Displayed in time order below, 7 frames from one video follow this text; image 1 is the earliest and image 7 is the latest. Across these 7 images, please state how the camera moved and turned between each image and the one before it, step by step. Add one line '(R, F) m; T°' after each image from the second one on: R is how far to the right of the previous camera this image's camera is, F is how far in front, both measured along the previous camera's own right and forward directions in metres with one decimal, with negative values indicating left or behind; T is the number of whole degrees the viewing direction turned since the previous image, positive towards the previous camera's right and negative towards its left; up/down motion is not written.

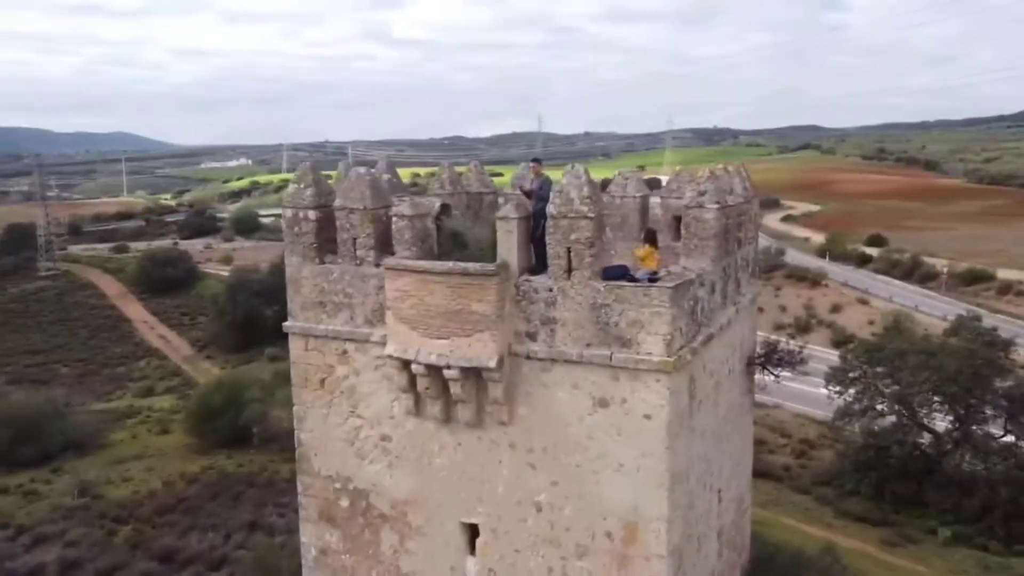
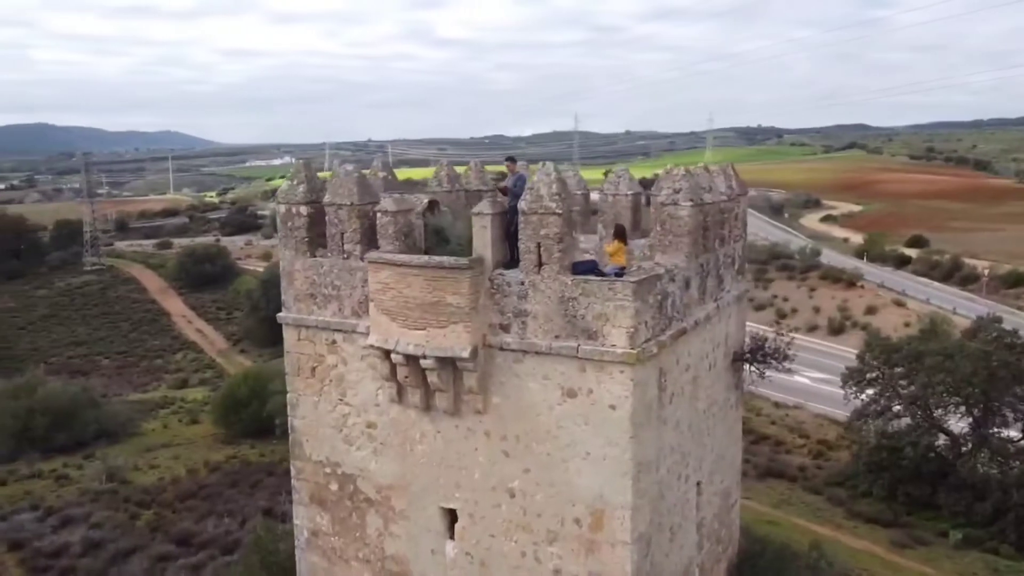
(+0.6, -0.3) m; -3°
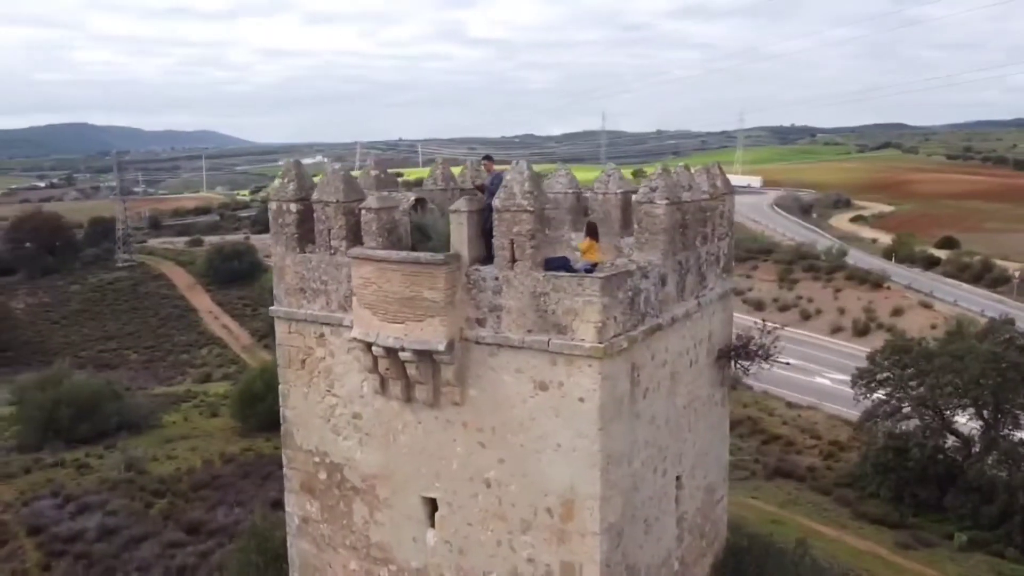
(+0.5, -0.2) m; -2°
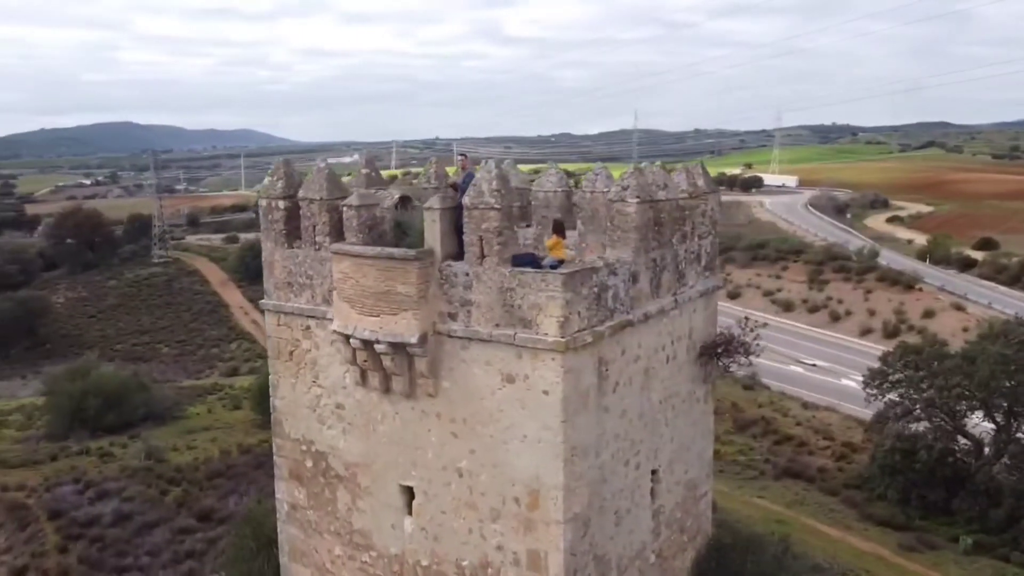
(+0.6, -0.2) m; -2°
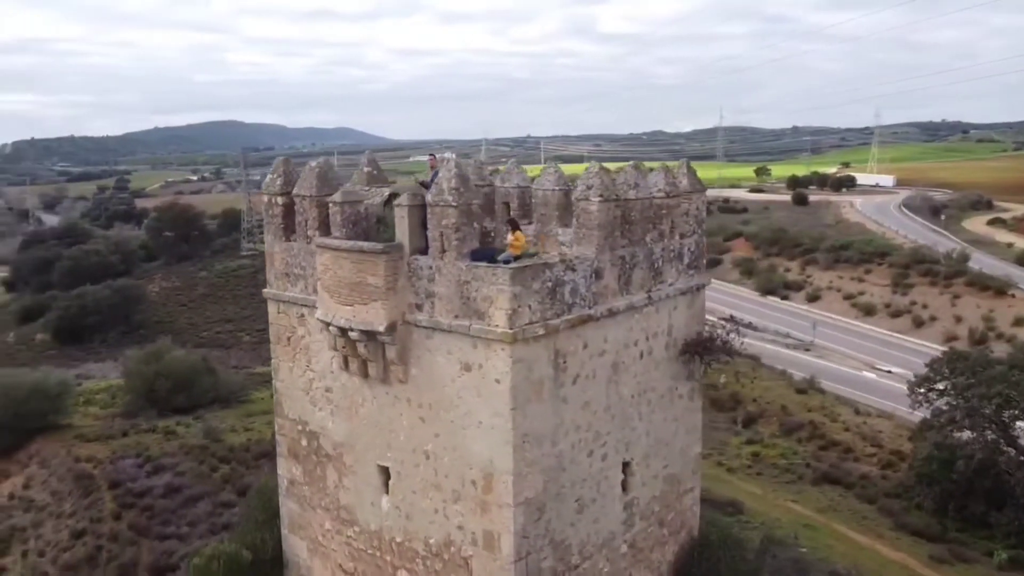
(+1.3, -0.3) m; -6°
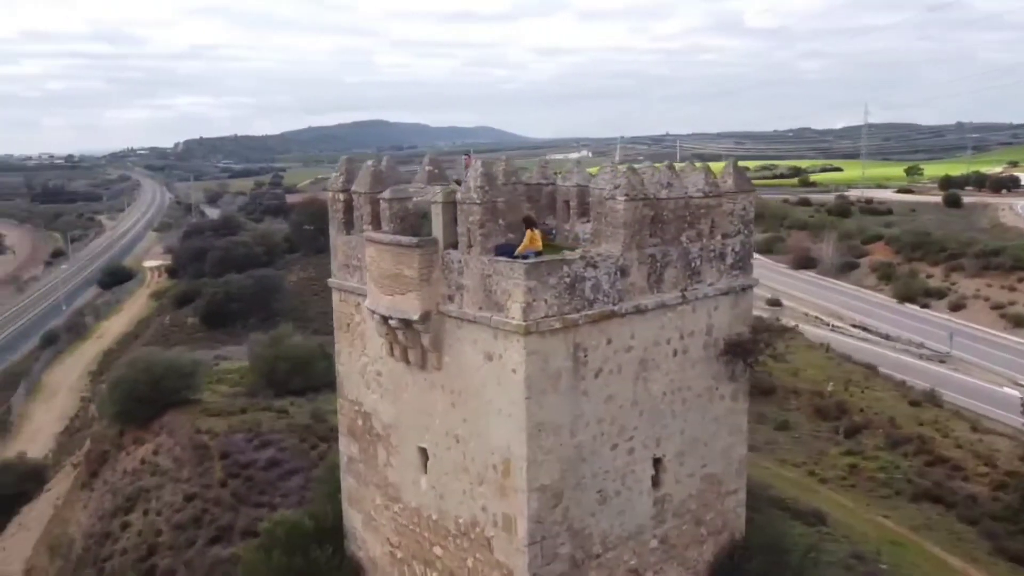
(+1.2, -0.3) m; -9°
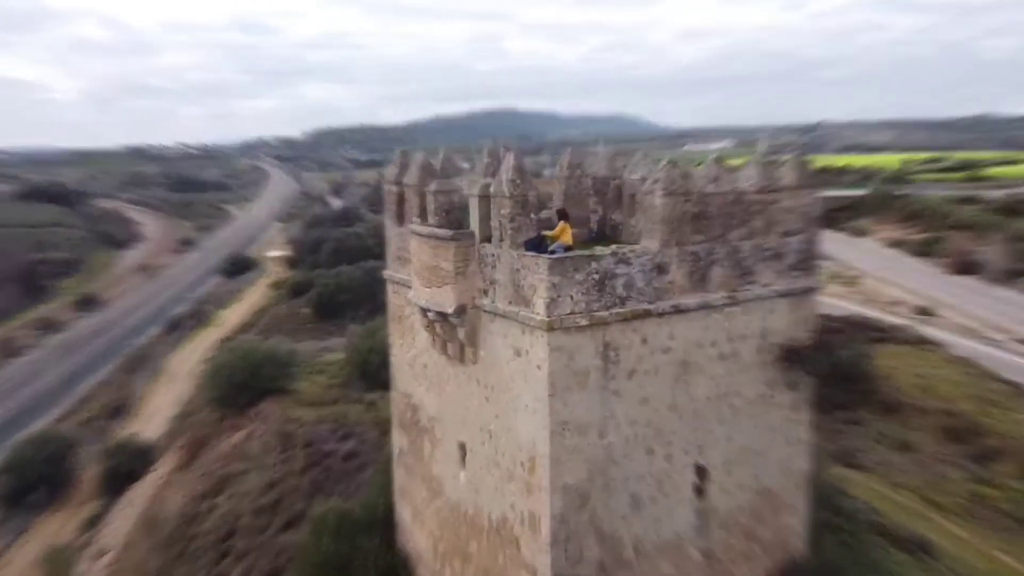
(+1.0, +0.2) m; -9°
